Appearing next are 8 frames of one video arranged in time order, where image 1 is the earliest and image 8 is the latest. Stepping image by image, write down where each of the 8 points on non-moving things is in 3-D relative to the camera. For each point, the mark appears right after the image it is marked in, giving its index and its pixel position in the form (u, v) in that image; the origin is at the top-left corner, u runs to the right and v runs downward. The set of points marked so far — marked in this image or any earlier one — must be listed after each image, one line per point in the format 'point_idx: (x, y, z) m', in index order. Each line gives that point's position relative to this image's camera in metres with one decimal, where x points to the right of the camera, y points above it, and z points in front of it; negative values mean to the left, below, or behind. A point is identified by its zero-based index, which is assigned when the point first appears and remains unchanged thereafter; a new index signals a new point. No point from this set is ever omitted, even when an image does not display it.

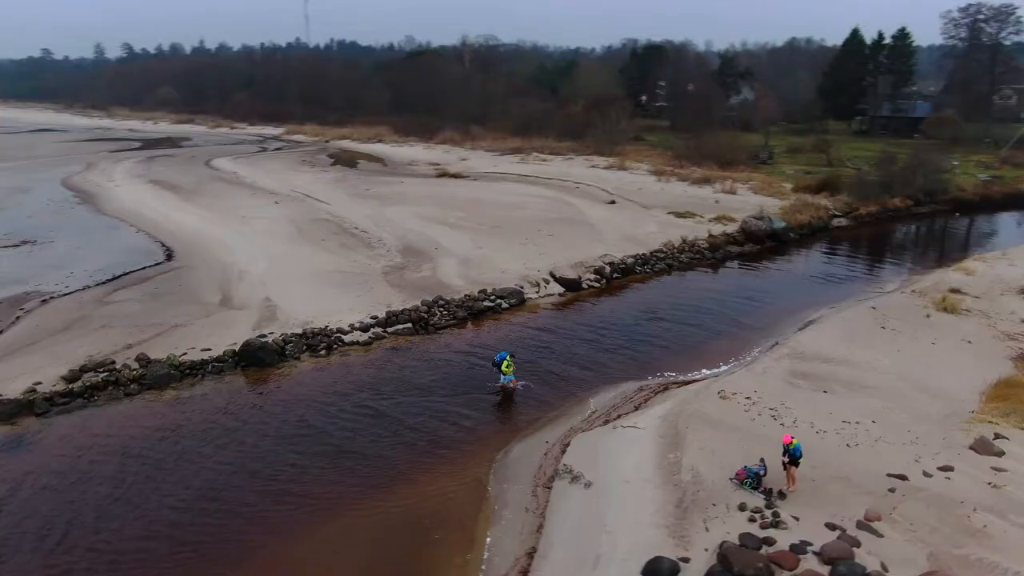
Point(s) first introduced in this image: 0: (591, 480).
0: (+0.9, -2.4, +9.5) m
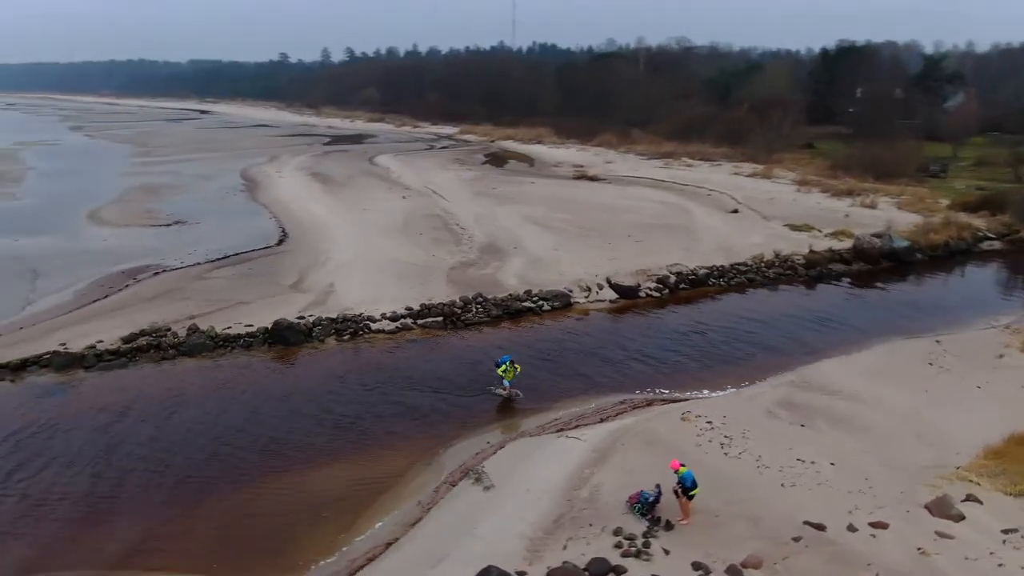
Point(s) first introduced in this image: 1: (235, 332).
0: (-0.2, -2.4, +9.4) m
1: (-5.5, -0.9, +15.2) m
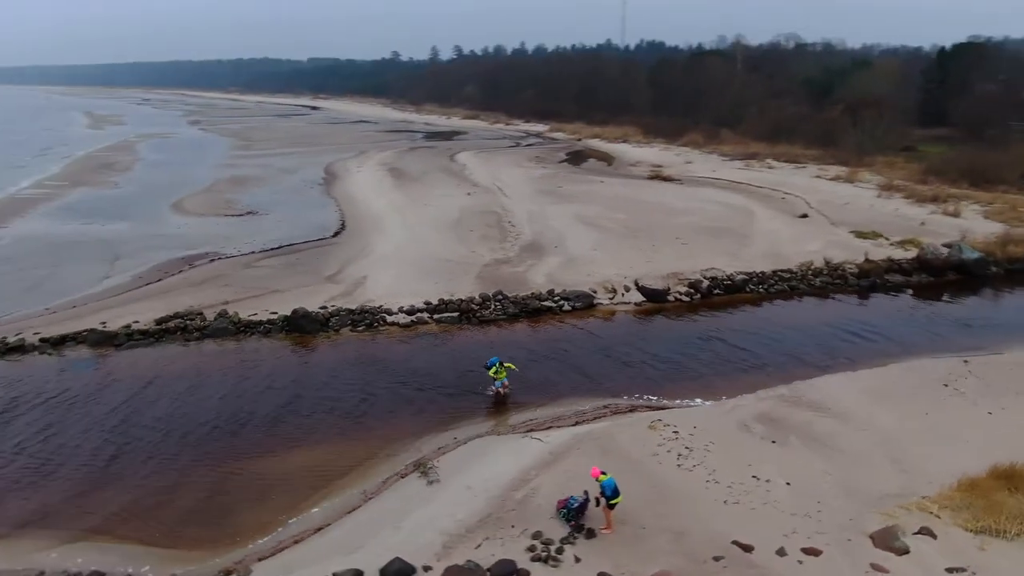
0: (-0.9, -2.3, +9.5) m
1: (-5.3, -0.6, +15.9) m
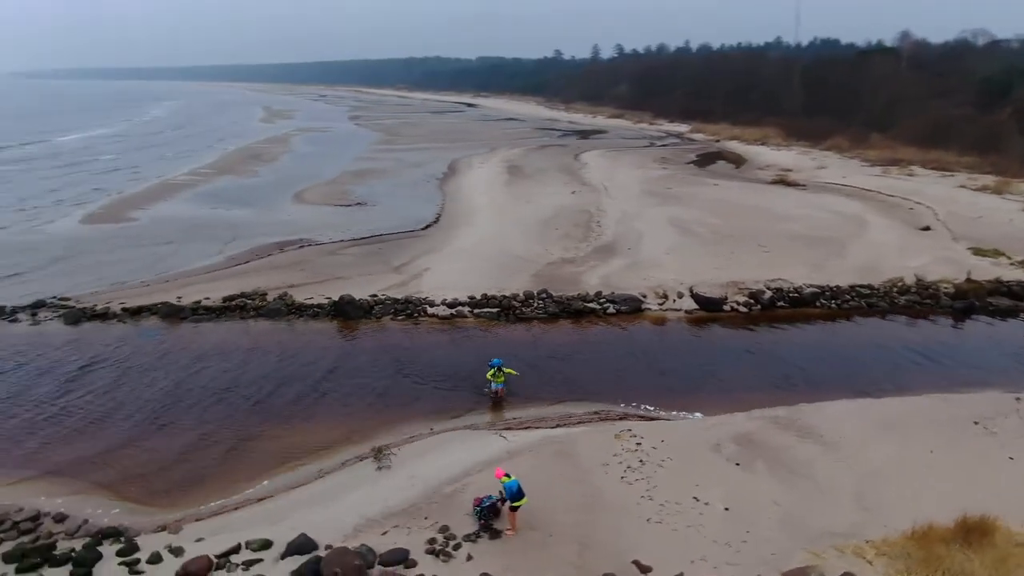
0: (-1.6, -2.2, +9.8) m
1: (-4.4, -0.3, +16.9) m
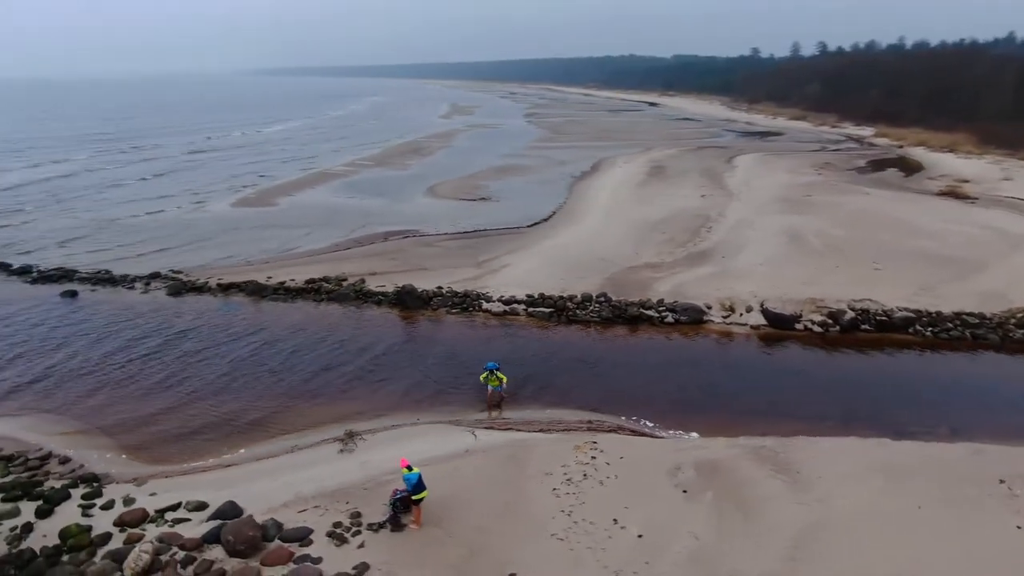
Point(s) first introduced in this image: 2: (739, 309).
0: (-2.1, -2.1, +10.1) m
1: (-3.0, 0.0, +17.8) m
2: (+4.8, -0.4, +16.2) m
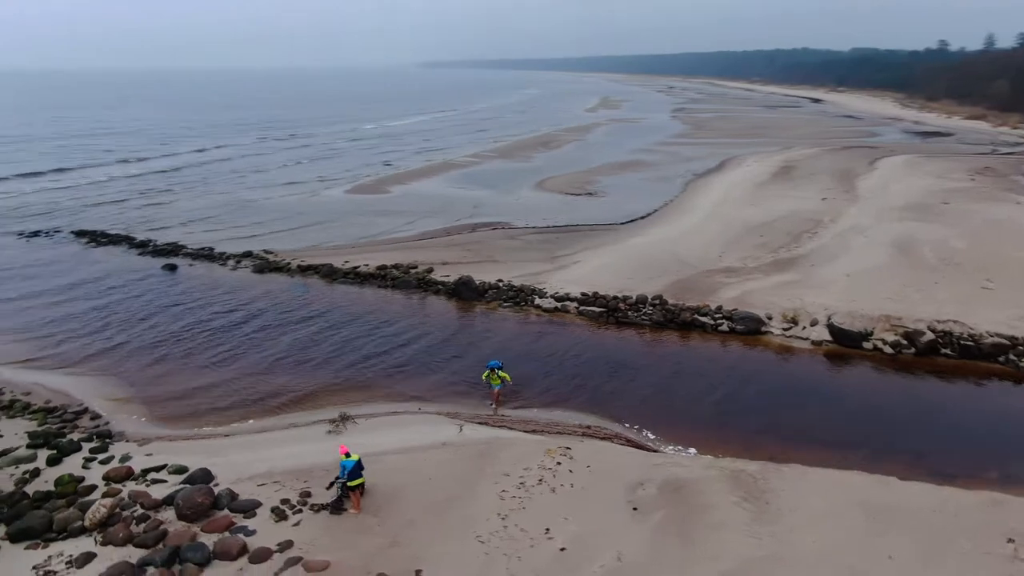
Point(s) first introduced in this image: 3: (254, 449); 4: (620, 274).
0: (-2.3, -1.9, +10.5) m
1: (-1.6, +0.2, +18.1) m
2: (+5.7, -0.7, +15.1) m
3: (-3.3, -2.1, +10.0) m
4: (+2.6, +0.3, +18.1) m
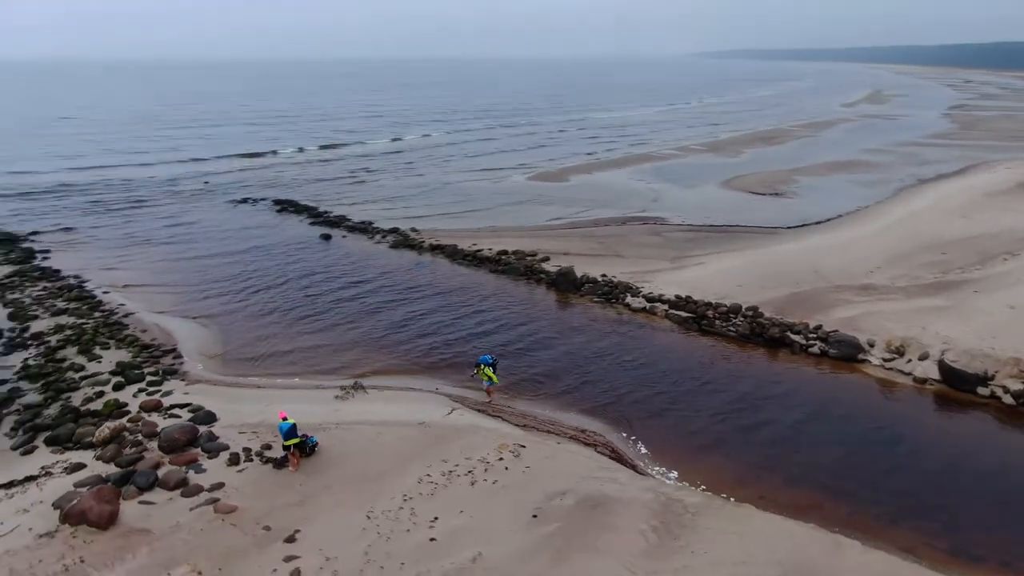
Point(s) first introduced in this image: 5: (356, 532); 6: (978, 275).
0: (-2.4, -1.6, +11.2) m
1: (+0.9, +0.4, +18.2) m
2: (+6.8, -1.1, +12.9) m
3: (-3.5, -1.6, +11.1) m
4: (+4.9, +0.2, +16.8) m
5: (-1.5, -2.4, +7.7) m
6: (+10.4, +0.3, +17.1) m
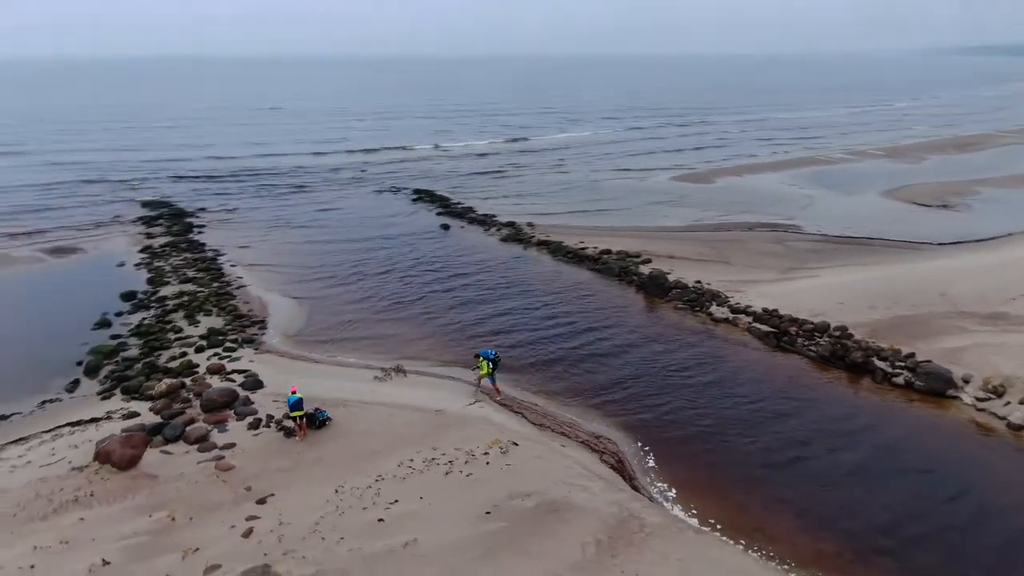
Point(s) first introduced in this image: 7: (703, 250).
0: (-2.0, -1.4, +11.8) m
1: (+3.1, +0.3, +17.7) m
2: (+7.4, -1.6, +11.2) m
3: (-3.0, -1.4, +11.9) m
4: (+6.6, -0.2, +15.4) m
5: (-2.0, -2.3, +8.1) m
6: (+12.0, -0.5, +14.4) m
7: (+4.8, +0.9, +19.4) m
